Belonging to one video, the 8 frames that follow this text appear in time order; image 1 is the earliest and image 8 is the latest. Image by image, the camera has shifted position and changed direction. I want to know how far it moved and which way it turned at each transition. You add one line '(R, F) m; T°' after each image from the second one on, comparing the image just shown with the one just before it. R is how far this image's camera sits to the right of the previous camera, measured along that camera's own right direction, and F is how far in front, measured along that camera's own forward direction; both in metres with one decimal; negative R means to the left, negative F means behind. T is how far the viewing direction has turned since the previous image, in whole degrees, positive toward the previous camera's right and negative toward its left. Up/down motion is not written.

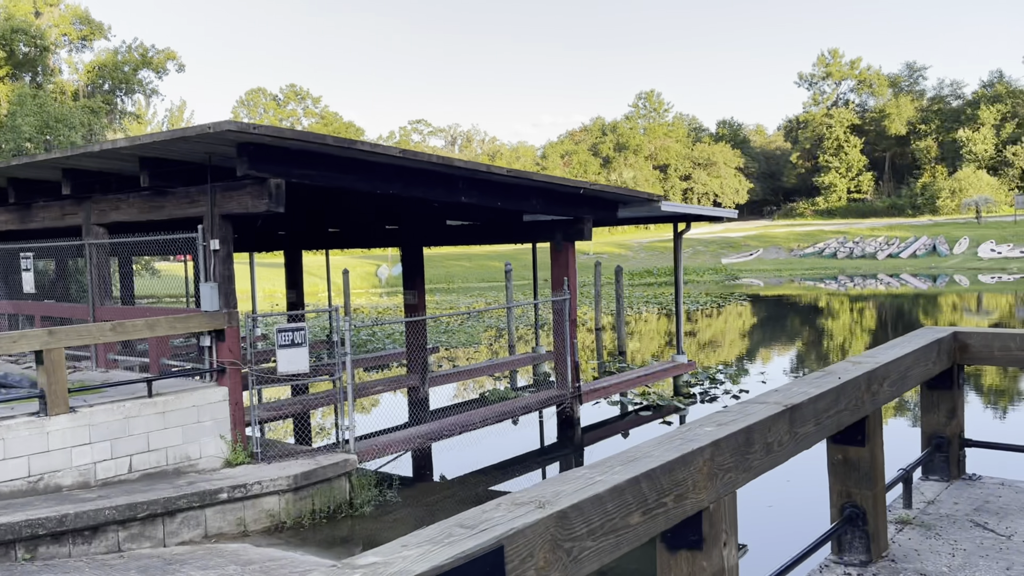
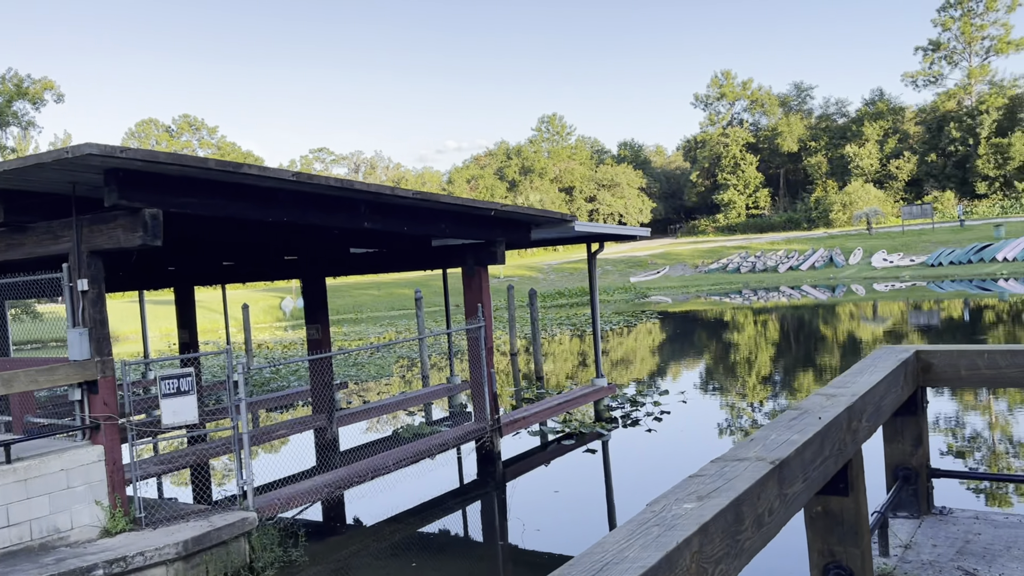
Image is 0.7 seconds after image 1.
(0.0, +0.4) m; +7°
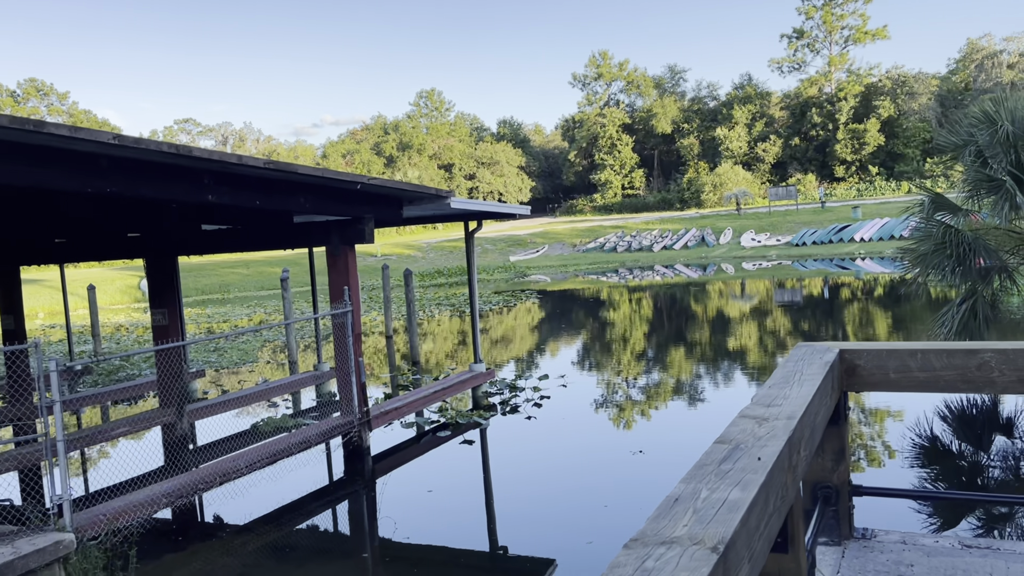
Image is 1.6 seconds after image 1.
(+0.1, +0.5) m; +9°
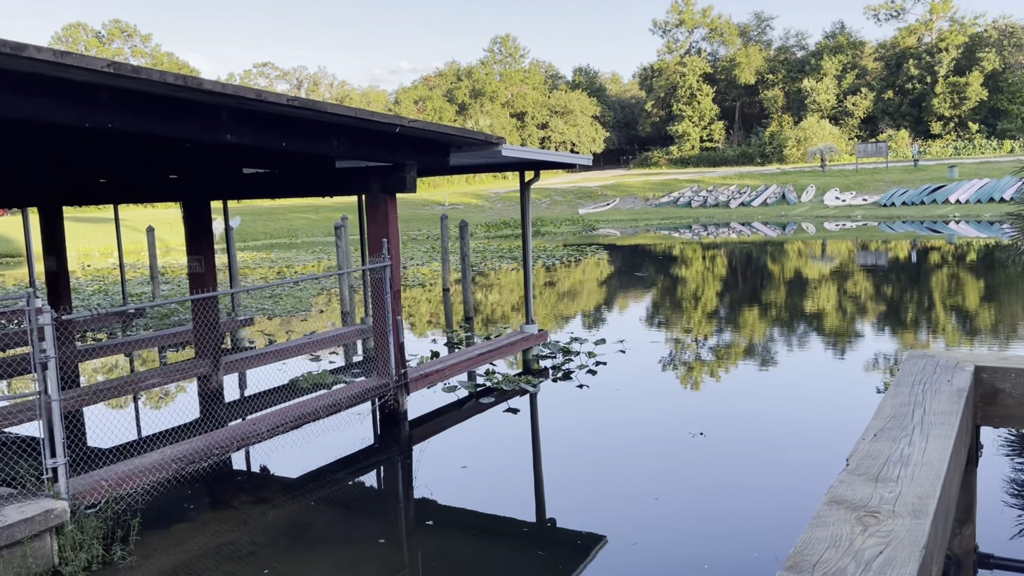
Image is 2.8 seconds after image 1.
(+0.2, +0.6) m; -5°
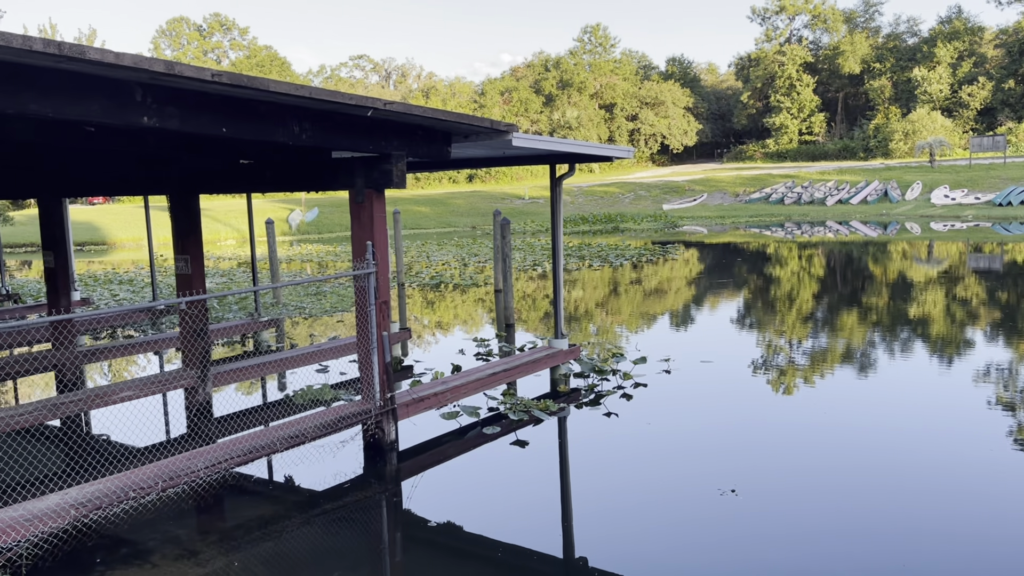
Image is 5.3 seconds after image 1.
(+0.6, +1.1) m; -7°
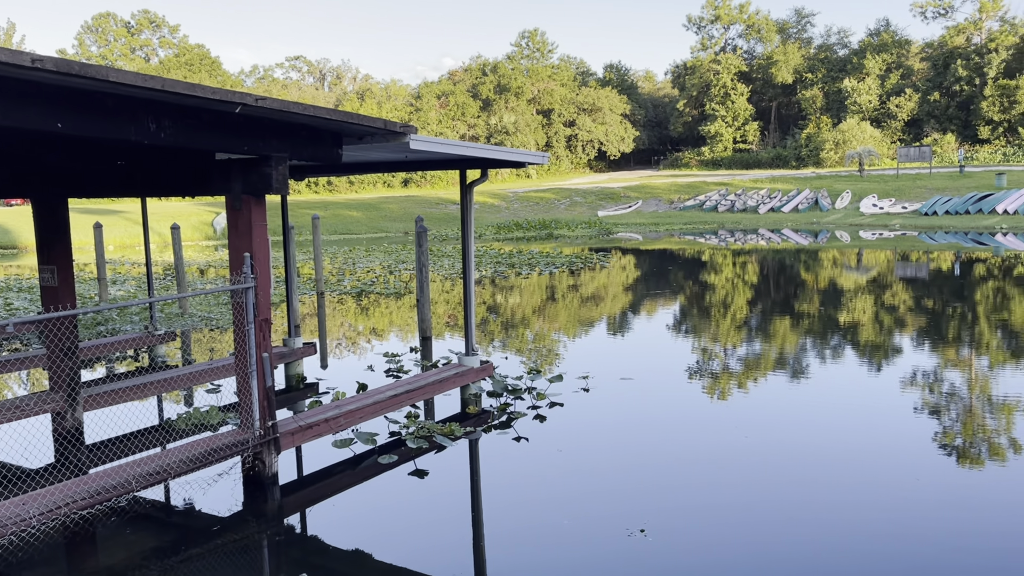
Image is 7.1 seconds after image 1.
(+0.3, +0.4) m; +4°
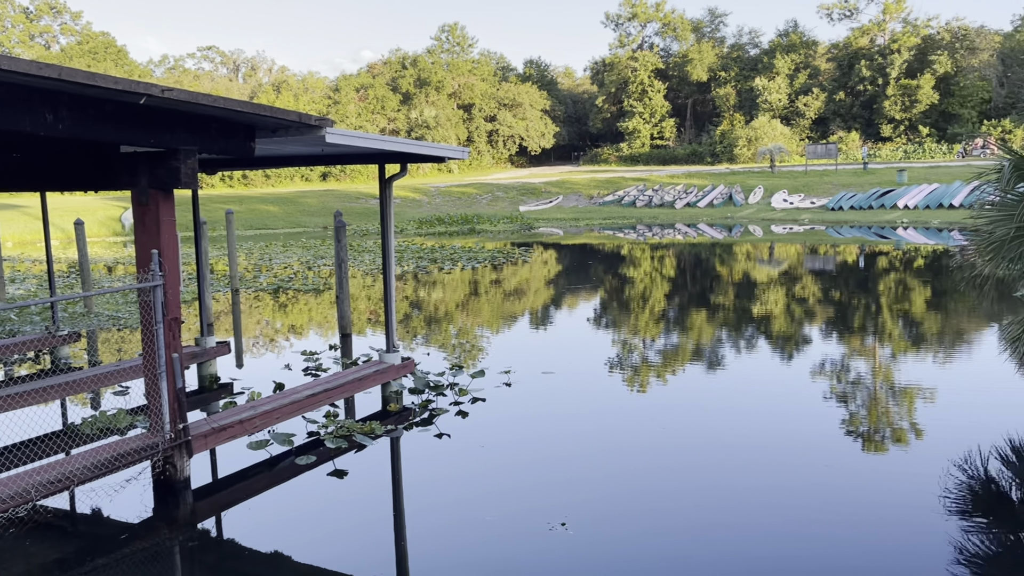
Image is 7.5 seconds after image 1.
(0.0, 0.0) m; +6°
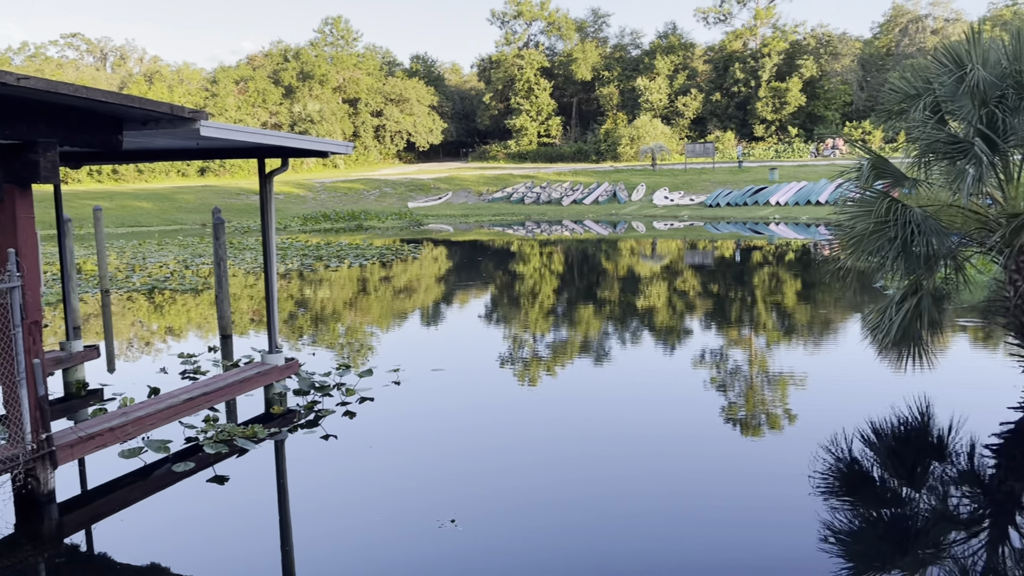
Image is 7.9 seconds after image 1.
(0.0, 0.0) m; +8°
